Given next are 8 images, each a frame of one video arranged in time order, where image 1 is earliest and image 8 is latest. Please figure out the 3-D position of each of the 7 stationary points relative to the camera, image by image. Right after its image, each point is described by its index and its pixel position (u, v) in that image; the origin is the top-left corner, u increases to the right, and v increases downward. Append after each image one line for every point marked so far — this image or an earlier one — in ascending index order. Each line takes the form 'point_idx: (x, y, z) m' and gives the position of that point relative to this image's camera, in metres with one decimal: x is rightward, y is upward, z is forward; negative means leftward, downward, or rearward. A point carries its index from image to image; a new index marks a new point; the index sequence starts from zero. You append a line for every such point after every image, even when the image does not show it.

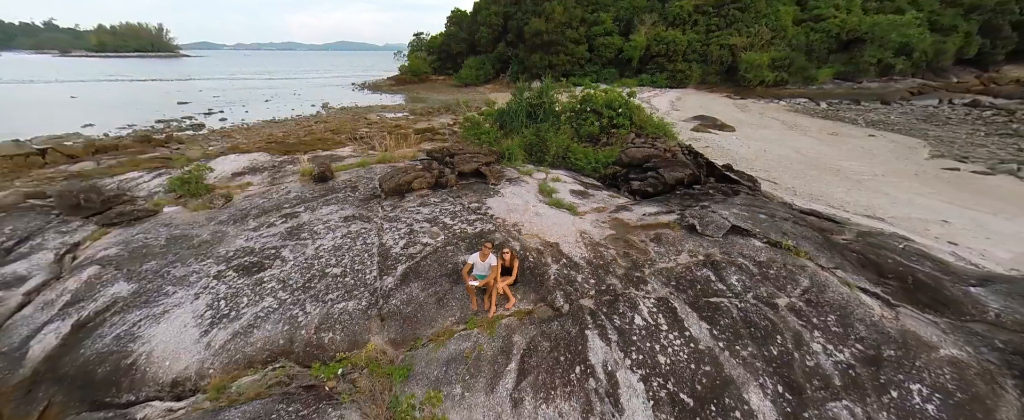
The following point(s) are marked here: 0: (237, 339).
0: (-2.2, -1.0, +2.2) m
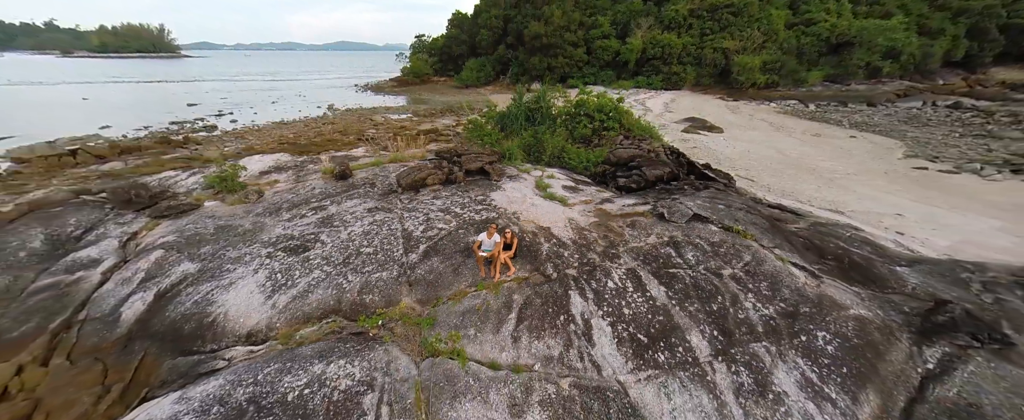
0: (-2.2, -0.9, +2.8) m
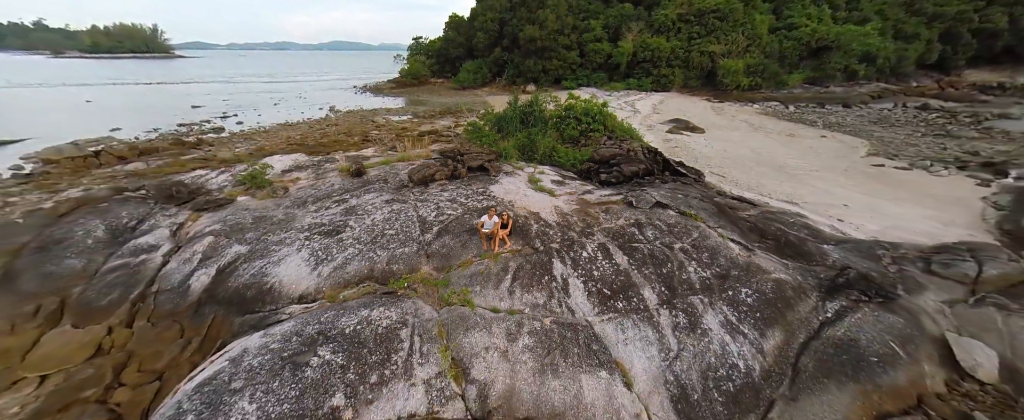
0: (-2.2, -0.7, +3.5) m
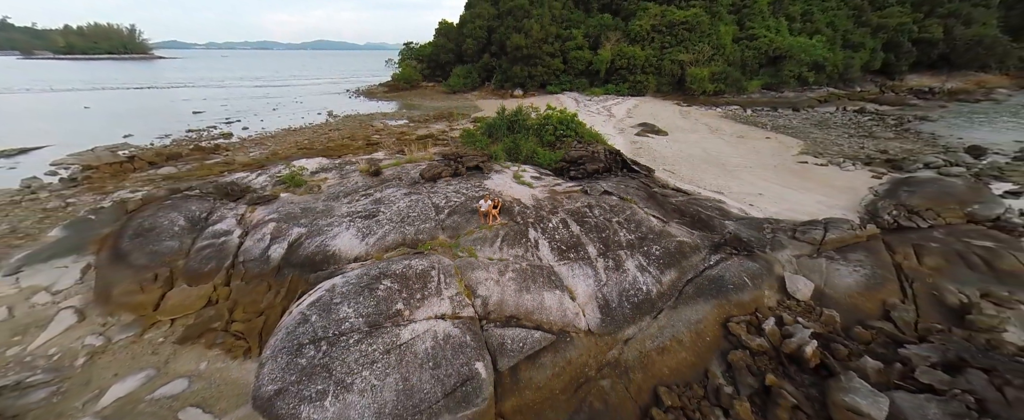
0: (-2.4, -0.5, +5.0) m
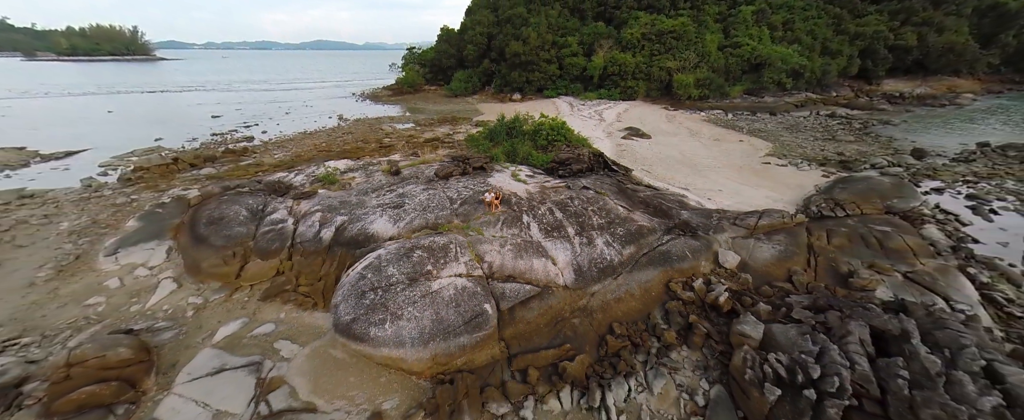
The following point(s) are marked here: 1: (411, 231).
0: (-2.4, -0.3, +6.5) m
1: (-2.4, -0.5, +6.3) m
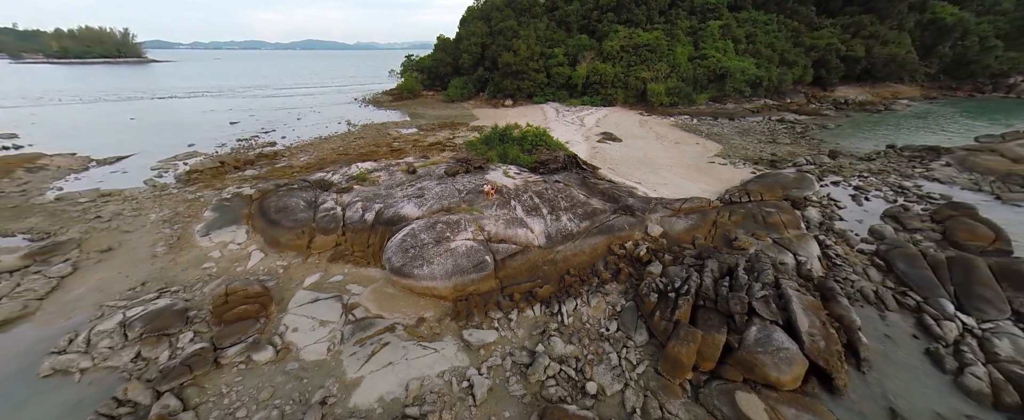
0: (-2.7, 0.0, +9.1) m
1: (-2.6, -0.1, +9.0) m
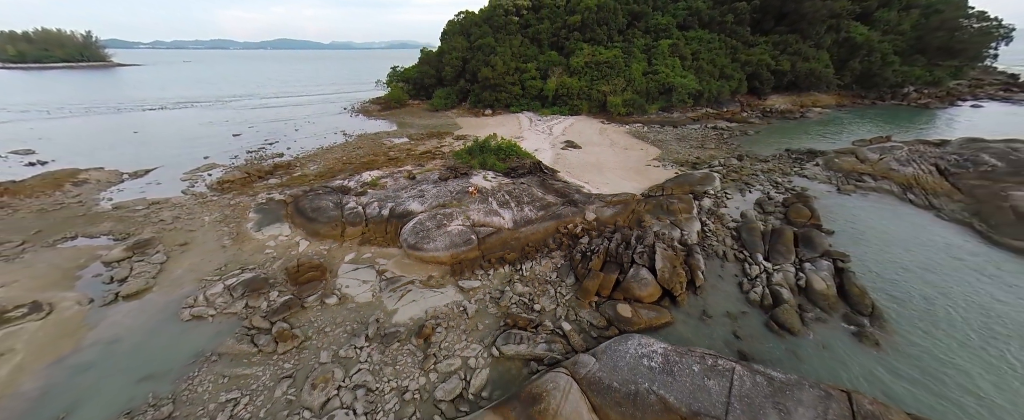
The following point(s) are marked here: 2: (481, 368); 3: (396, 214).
0: (-3.7, +0.2, +12.6) m
1: (-3.6, 0.0, +12.5) m
2: (-0.8, -4.2, +7.3) m
3: (-5.3, -0.3, +12.5) m
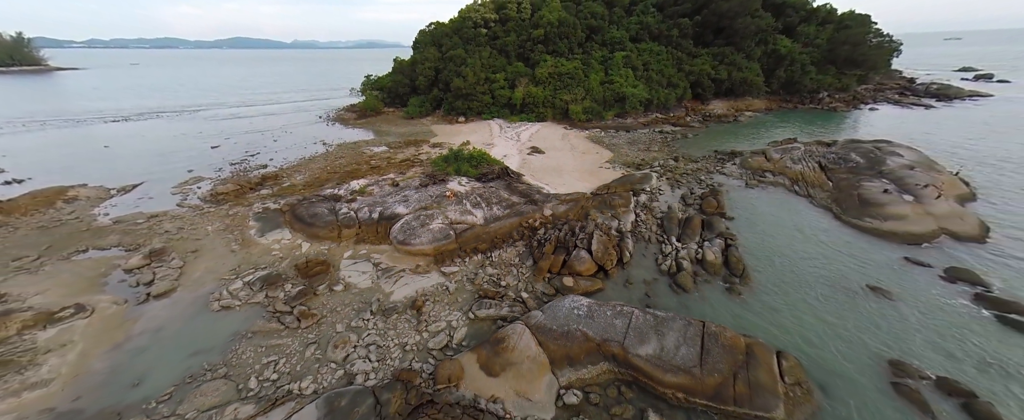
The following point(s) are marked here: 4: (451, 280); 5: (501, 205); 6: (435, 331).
0: (-5.3, 0.0, +15.1) m
1: (-5.2, -0.1, +15.0) m
2: (-1.9, -4.2, +10.1) m
3: (-6.8, -0.5, +14.9) m
4: (-2.7, -3.1, +12.1) m
5: (-0.8, +0.1, +15.6) m
6: (-2.7, -4.3, +9.9) m
